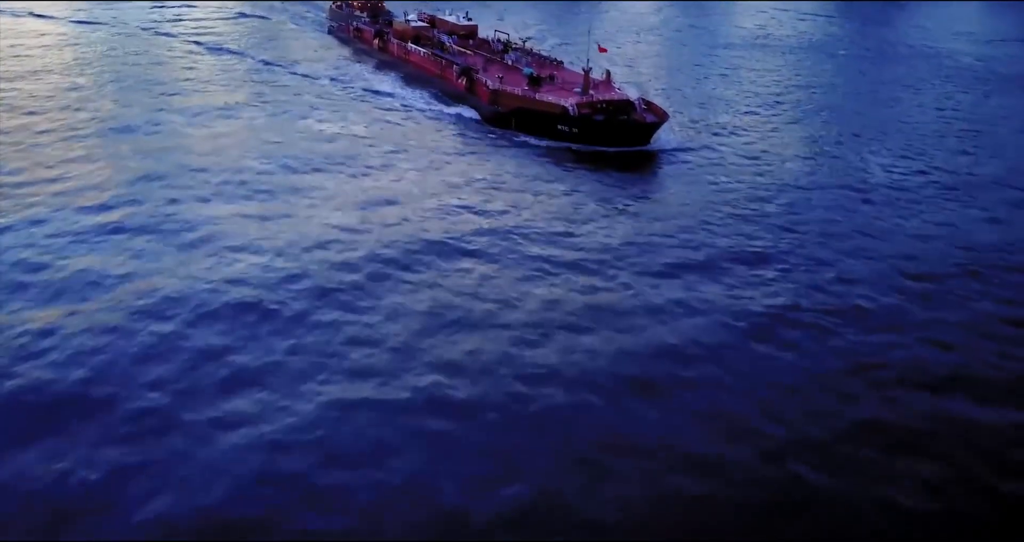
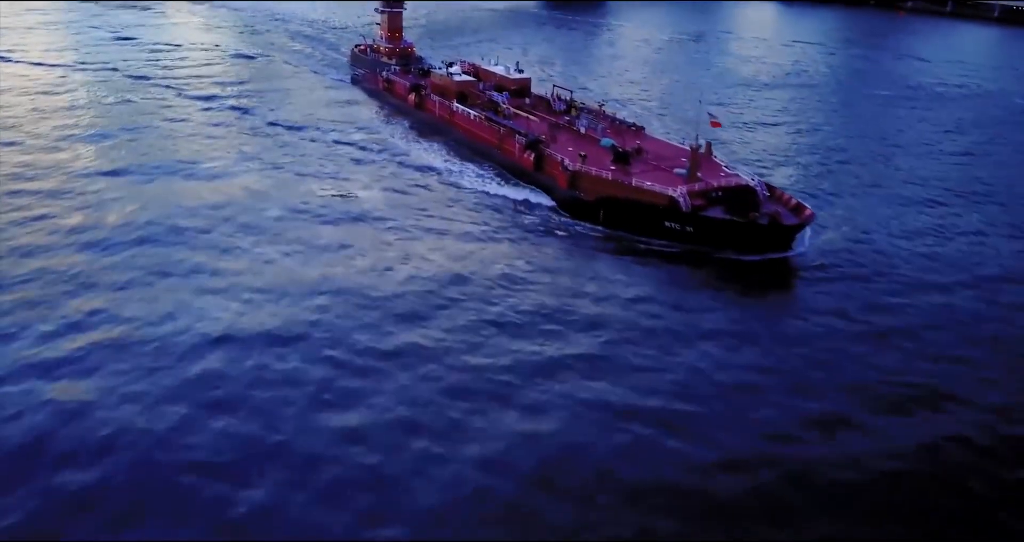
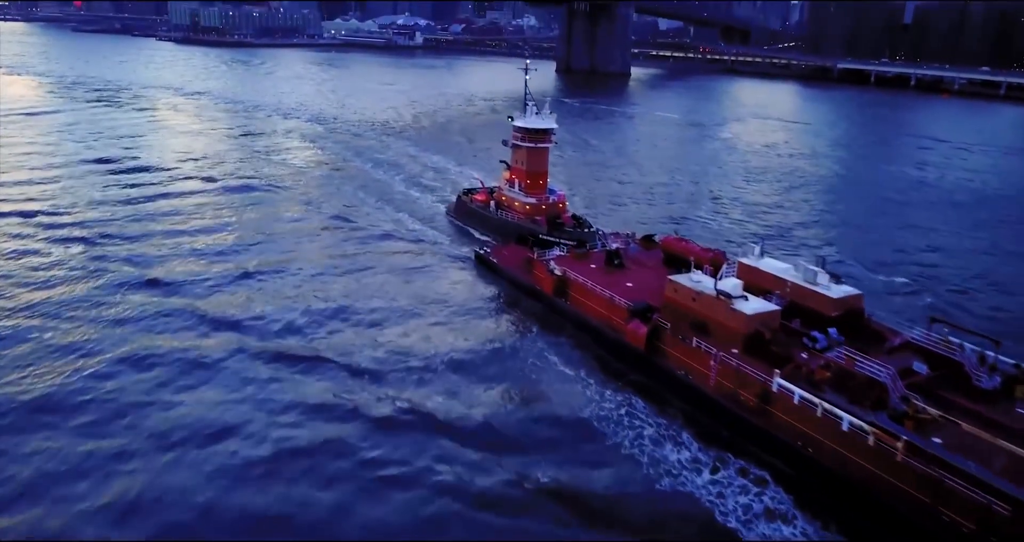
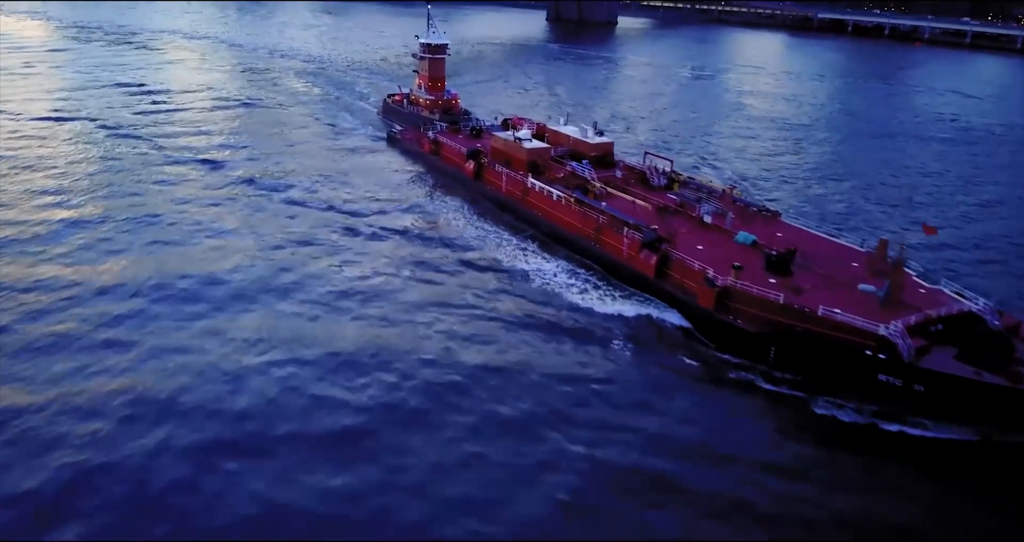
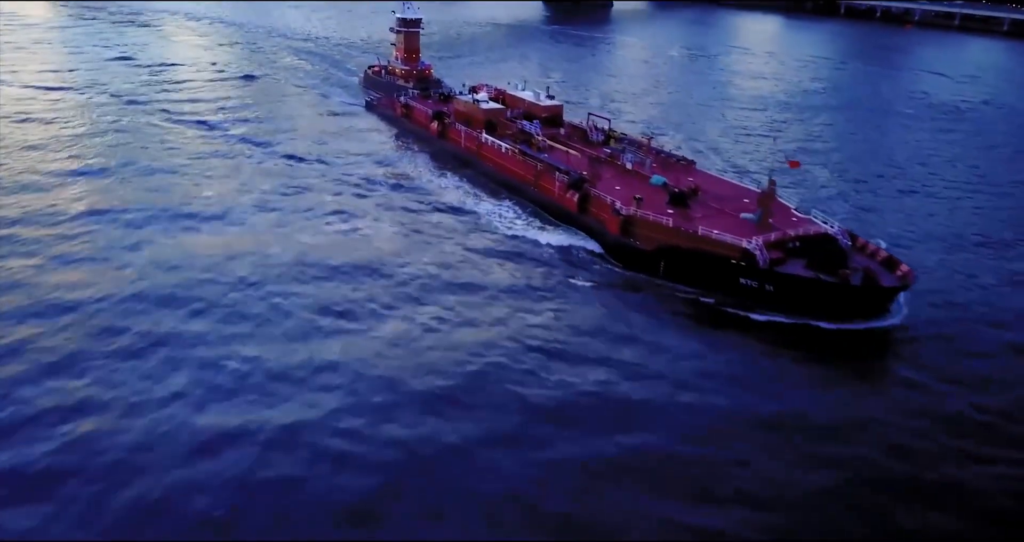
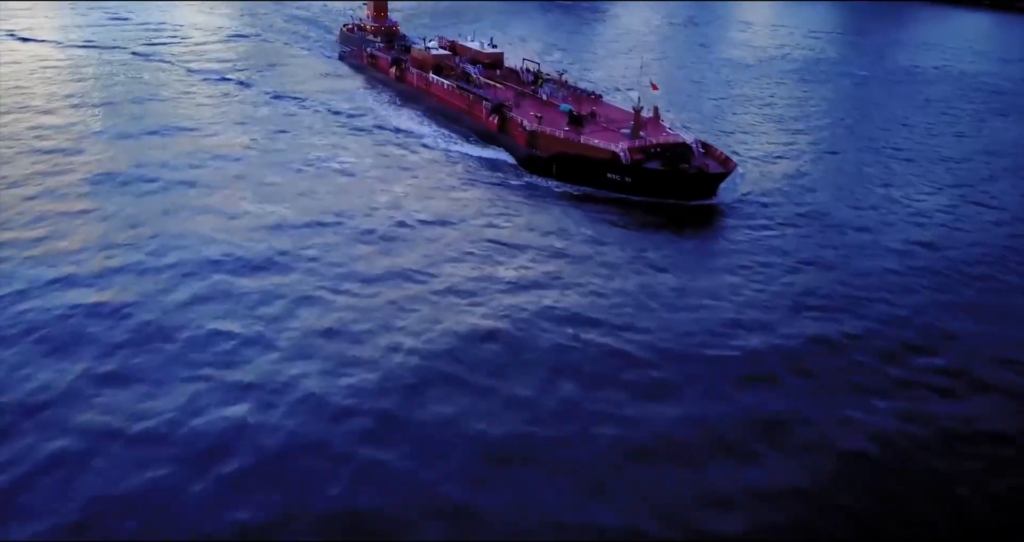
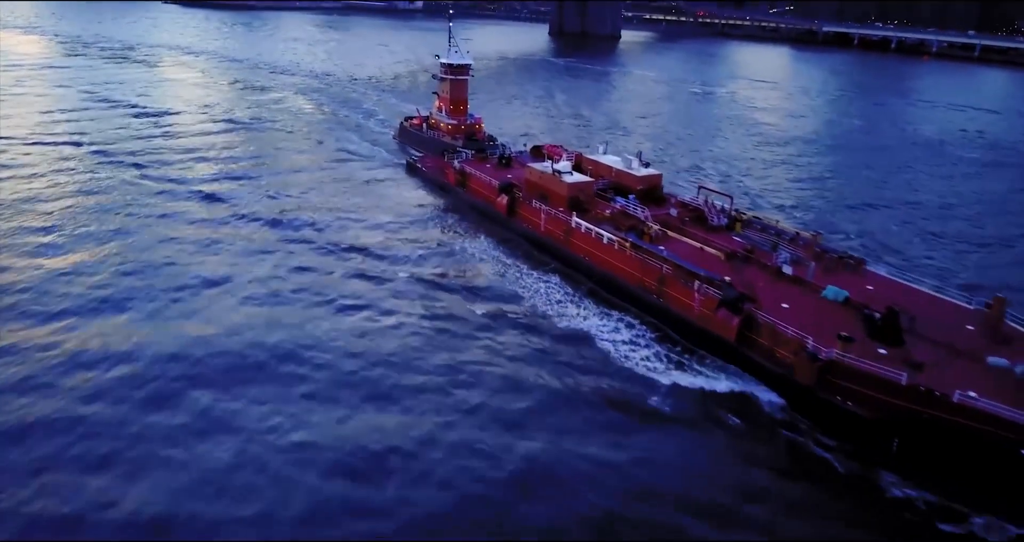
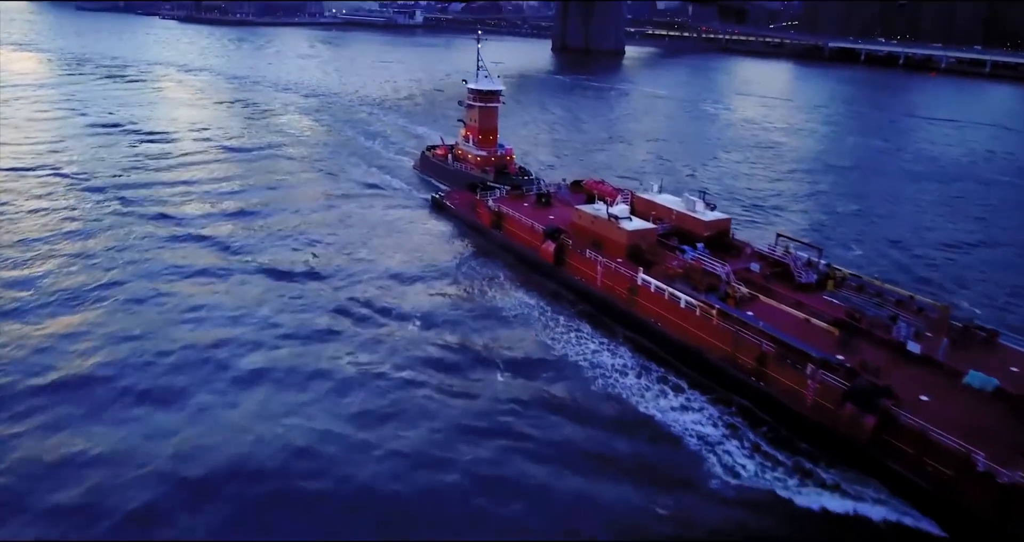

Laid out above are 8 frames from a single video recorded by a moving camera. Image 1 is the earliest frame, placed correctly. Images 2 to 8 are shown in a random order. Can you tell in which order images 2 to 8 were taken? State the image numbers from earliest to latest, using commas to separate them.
6, 2, 5, 4, 7, 8, 3
